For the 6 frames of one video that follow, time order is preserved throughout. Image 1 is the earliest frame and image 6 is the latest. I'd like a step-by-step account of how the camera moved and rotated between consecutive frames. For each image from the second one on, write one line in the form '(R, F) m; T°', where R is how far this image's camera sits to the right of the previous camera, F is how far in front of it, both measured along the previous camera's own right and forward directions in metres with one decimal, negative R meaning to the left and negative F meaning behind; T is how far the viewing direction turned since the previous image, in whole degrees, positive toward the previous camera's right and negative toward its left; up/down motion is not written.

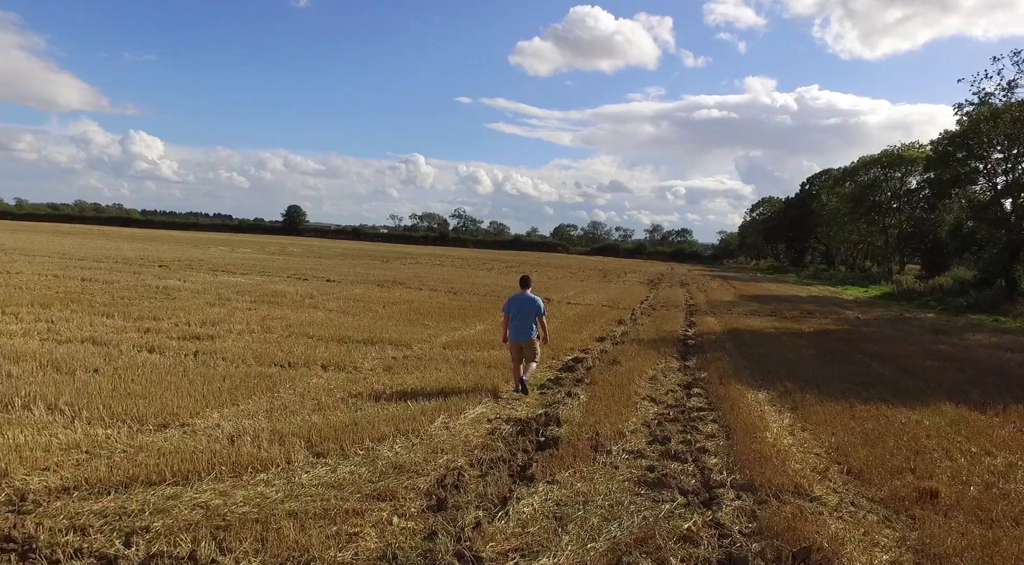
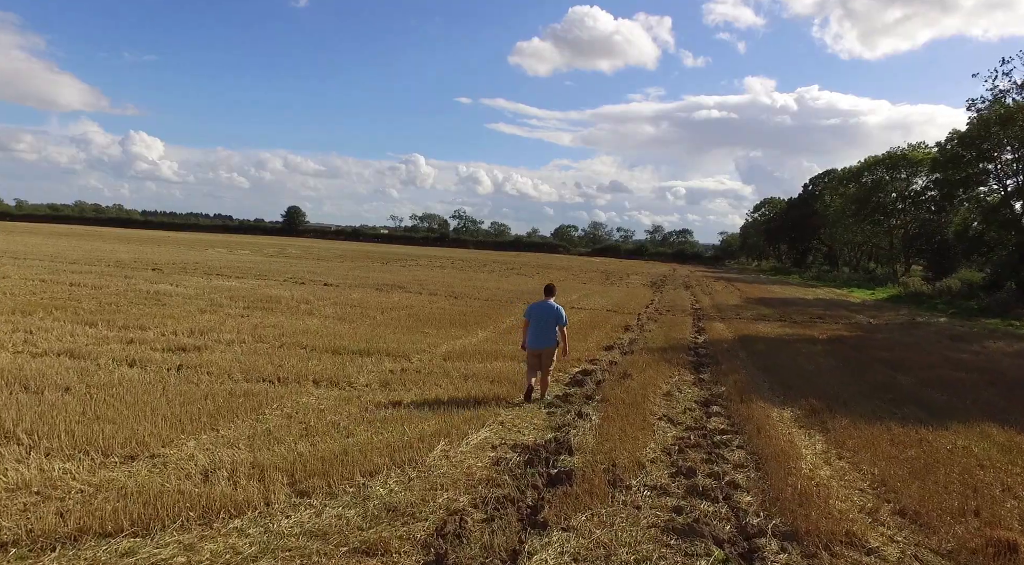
(-0.1, +0.8) m; 0°
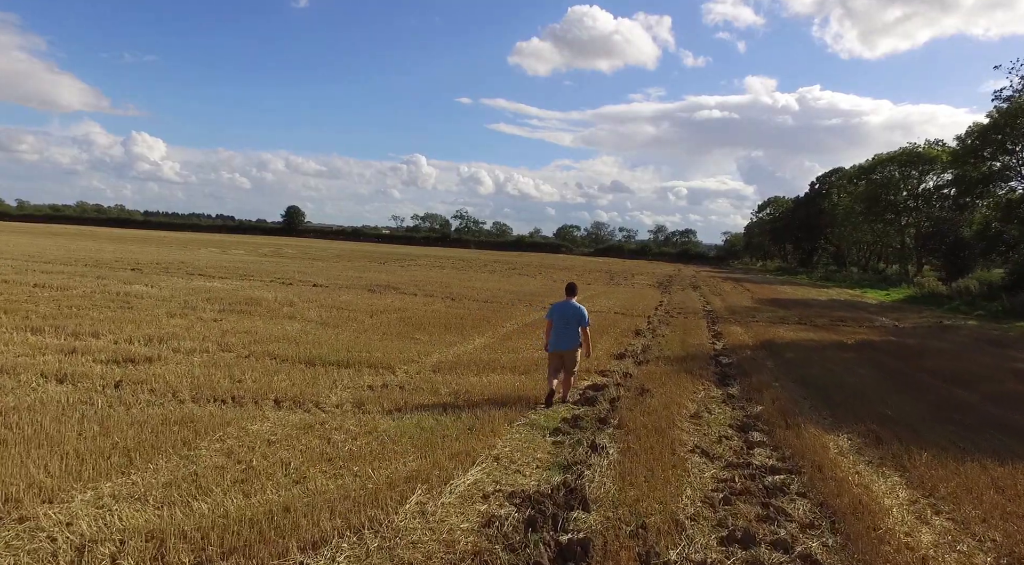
(0.0, +1.8) m; 0°
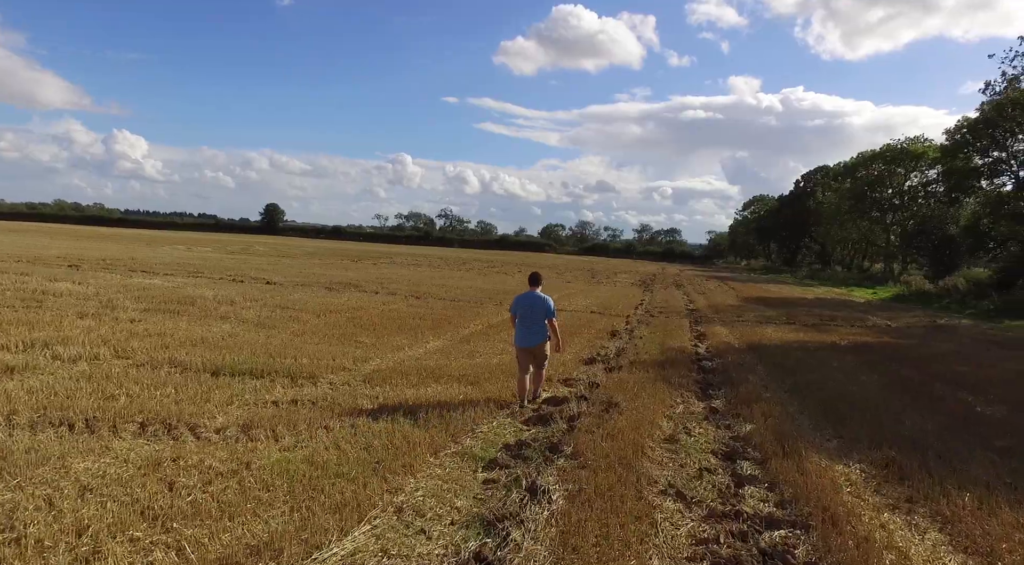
(+0.6, +1.9) m; +1°
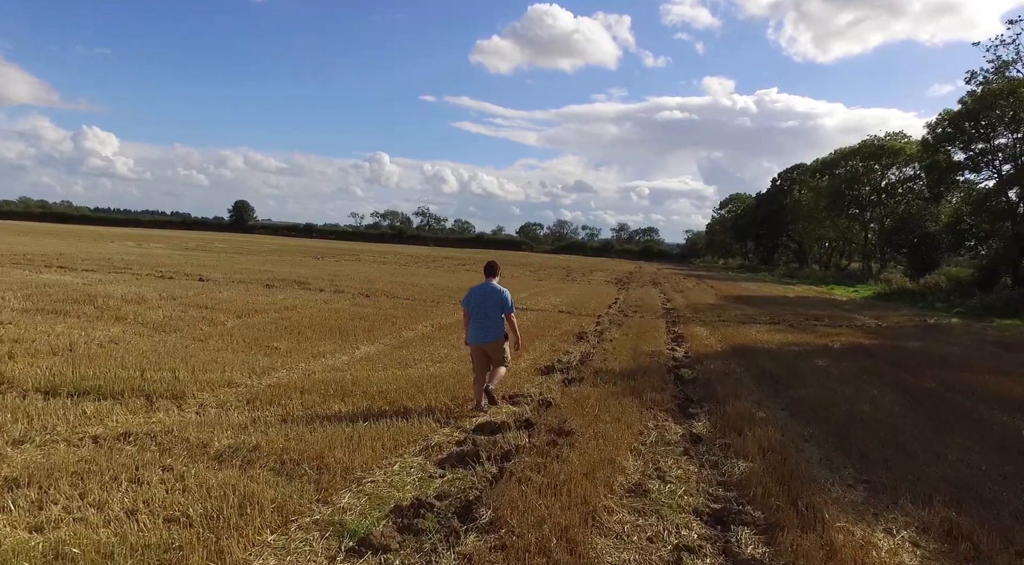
(+0.6, +2.3) m; +2°
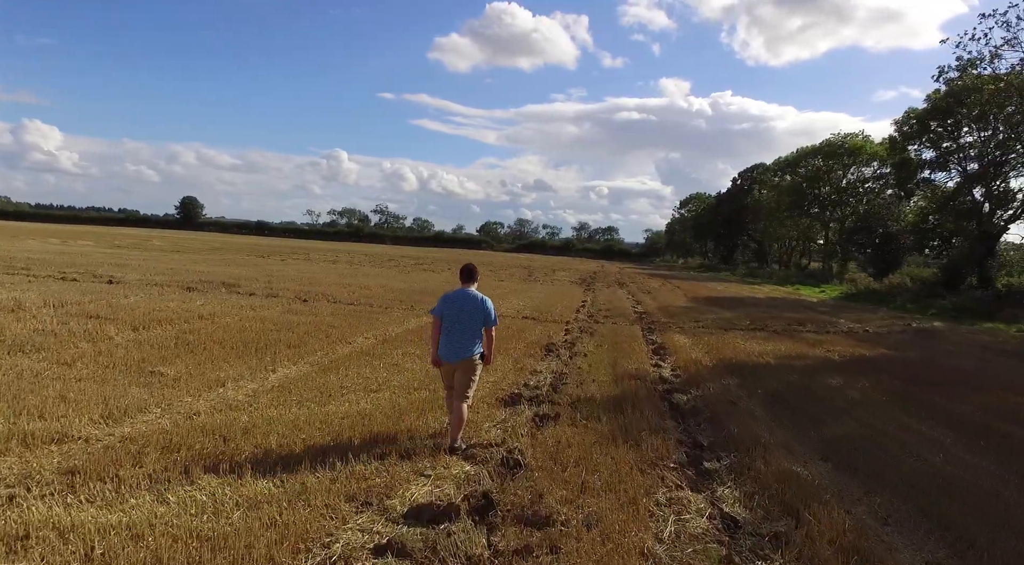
(+0.1, +2.5) m; +3°
